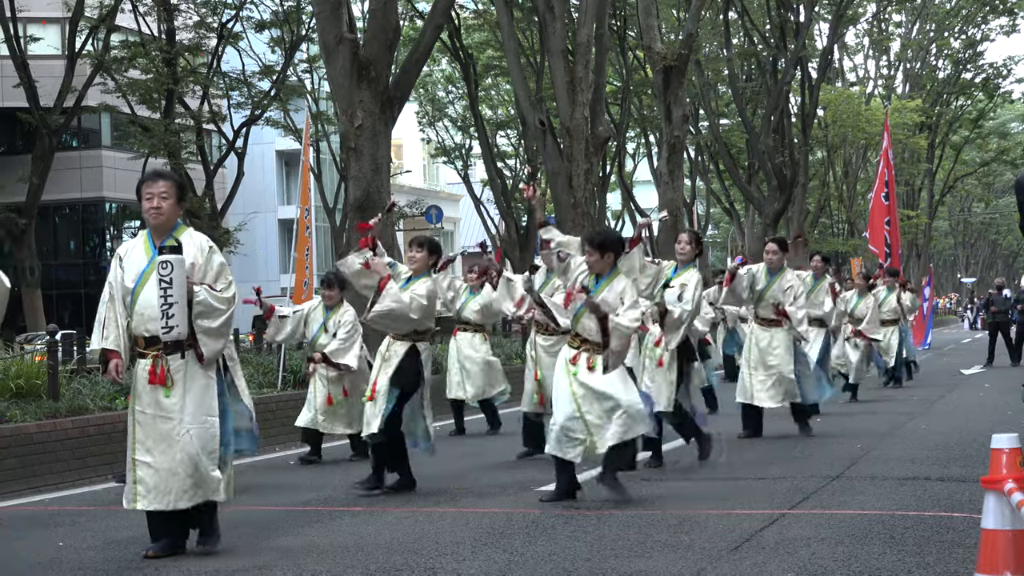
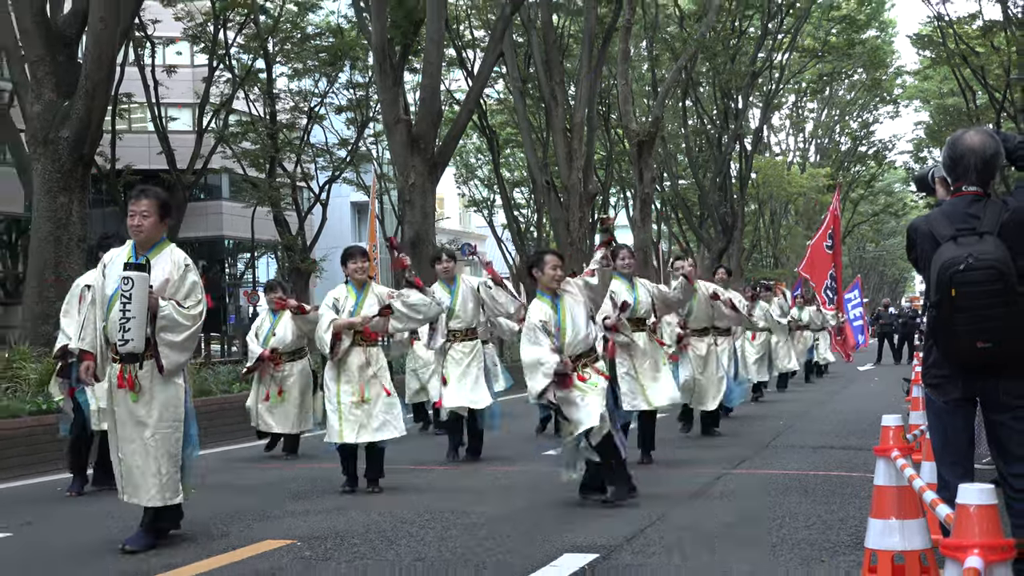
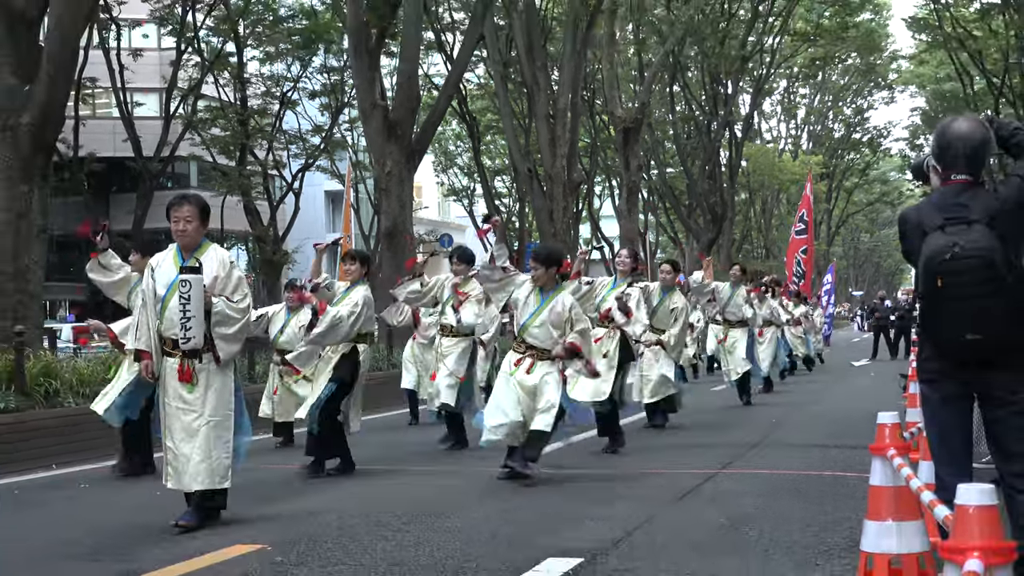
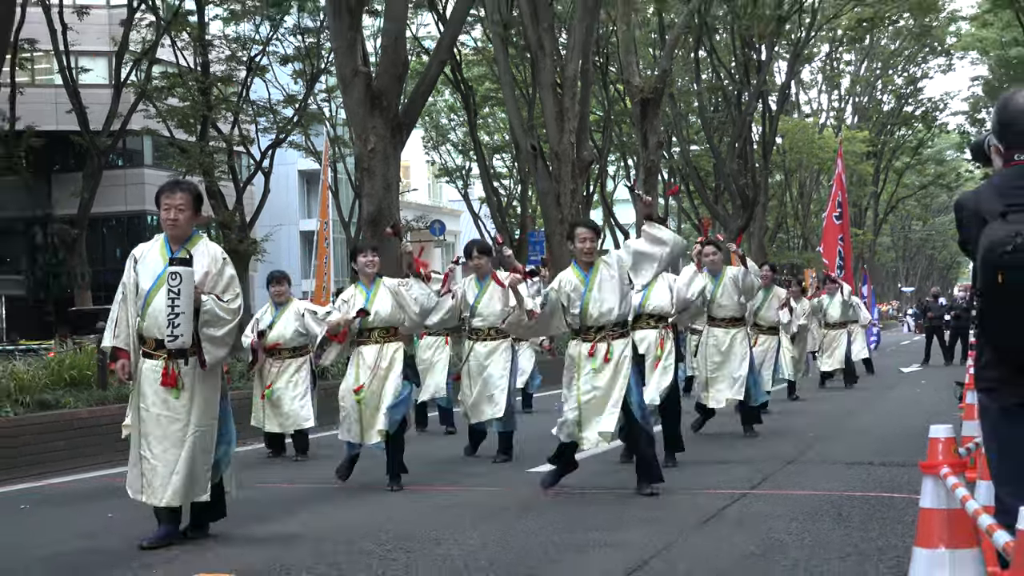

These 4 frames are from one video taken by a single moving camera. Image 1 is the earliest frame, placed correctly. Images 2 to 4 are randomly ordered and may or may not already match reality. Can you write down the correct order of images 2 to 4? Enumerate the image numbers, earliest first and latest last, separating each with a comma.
4, 3, 2
